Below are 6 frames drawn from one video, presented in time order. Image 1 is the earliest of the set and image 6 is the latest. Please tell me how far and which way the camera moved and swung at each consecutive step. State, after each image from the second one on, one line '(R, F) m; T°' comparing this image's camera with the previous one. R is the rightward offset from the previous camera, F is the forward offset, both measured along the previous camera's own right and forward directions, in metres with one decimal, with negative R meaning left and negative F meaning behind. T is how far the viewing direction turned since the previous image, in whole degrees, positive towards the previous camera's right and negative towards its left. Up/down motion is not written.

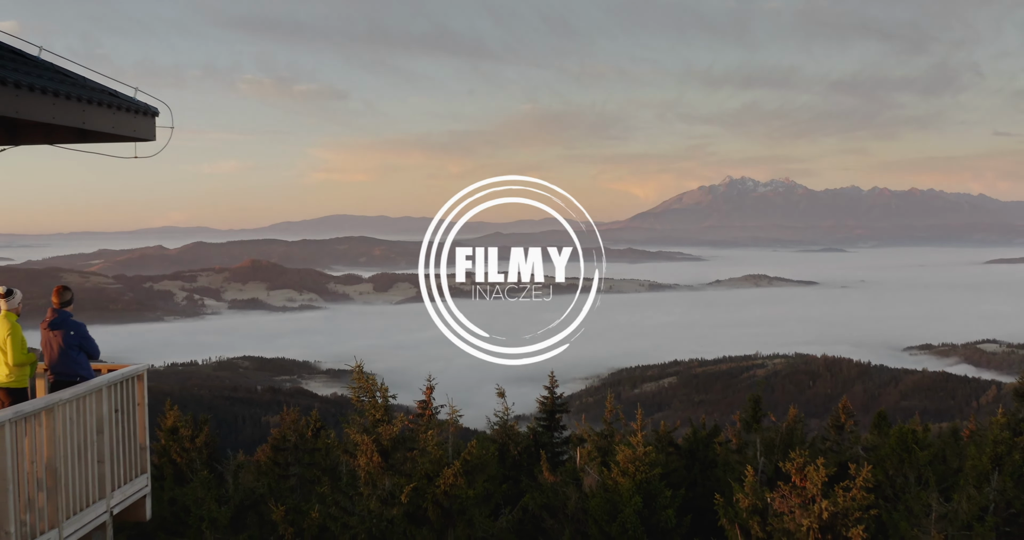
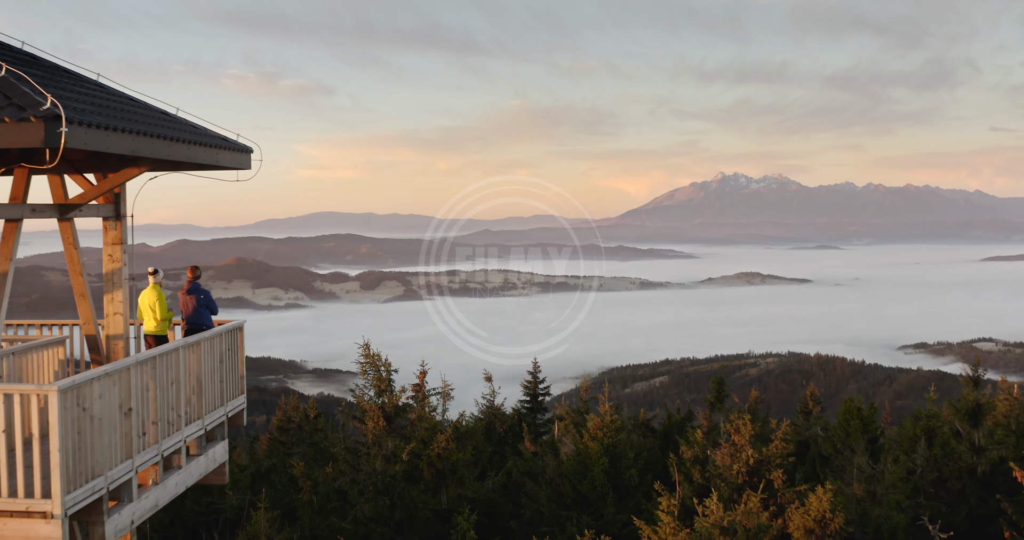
(+0.3, -0.6) m; +1°
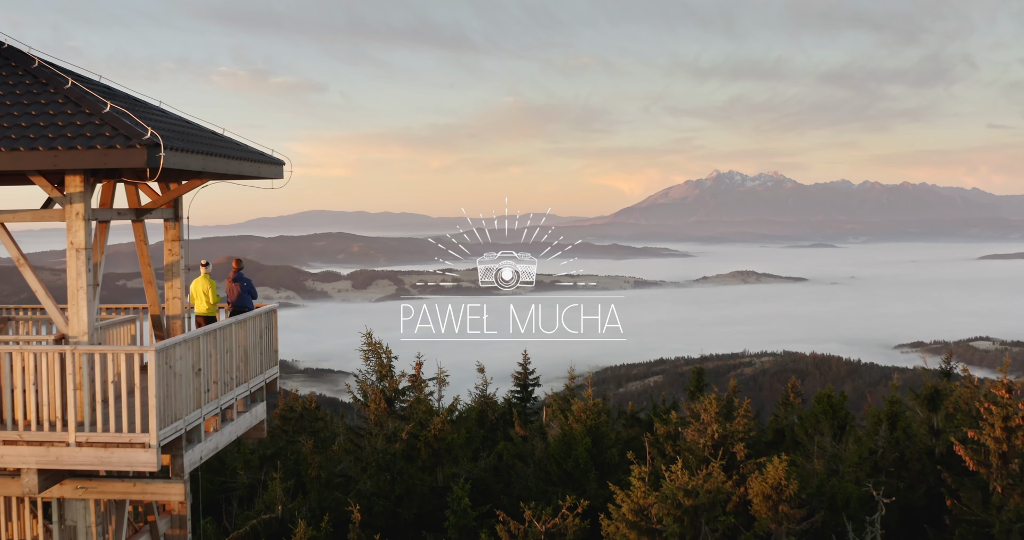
(+0.1, -1.3) m; +1°
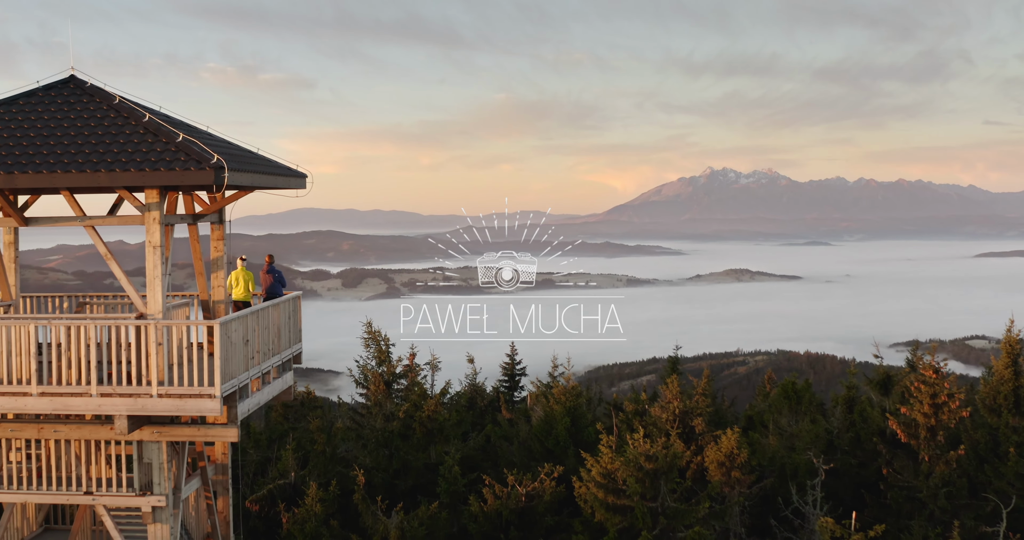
(+0.1, -1.7) m; +1°
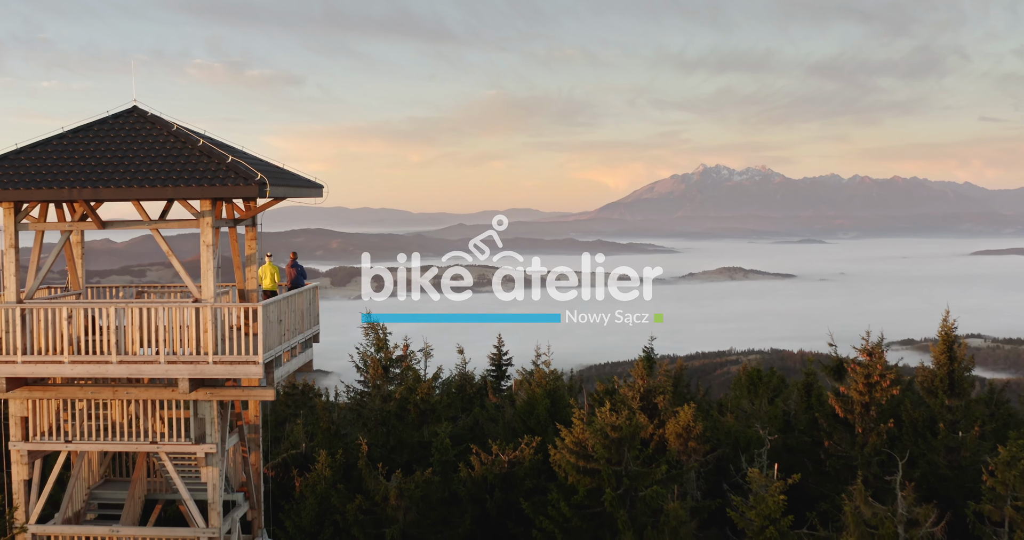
(+0.1, -2.0) m; +1°
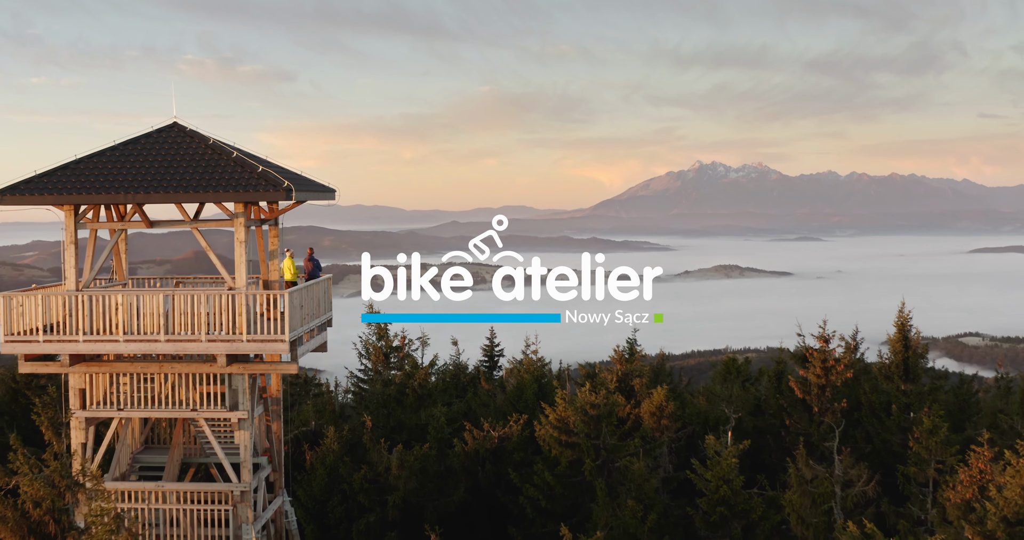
(+0.1, -1.7) m; 0°
